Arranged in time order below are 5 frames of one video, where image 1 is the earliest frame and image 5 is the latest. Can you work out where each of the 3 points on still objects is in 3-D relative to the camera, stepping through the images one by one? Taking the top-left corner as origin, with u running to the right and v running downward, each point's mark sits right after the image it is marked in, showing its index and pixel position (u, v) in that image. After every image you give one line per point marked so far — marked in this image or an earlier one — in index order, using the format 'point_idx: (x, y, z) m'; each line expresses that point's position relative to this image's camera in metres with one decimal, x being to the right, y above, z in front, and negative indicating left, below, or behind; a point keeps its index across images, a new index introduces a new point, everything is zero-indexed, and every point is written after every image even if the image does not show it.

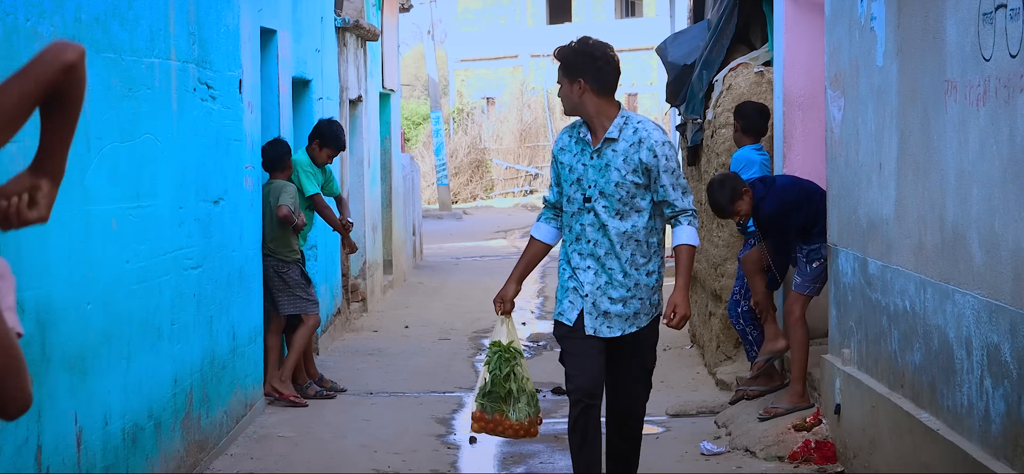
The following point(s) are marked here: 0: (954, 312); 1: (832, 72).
0: (+1.7, -0.3, +4.1) m
1: (+1.6, +0.8, +5.6) m
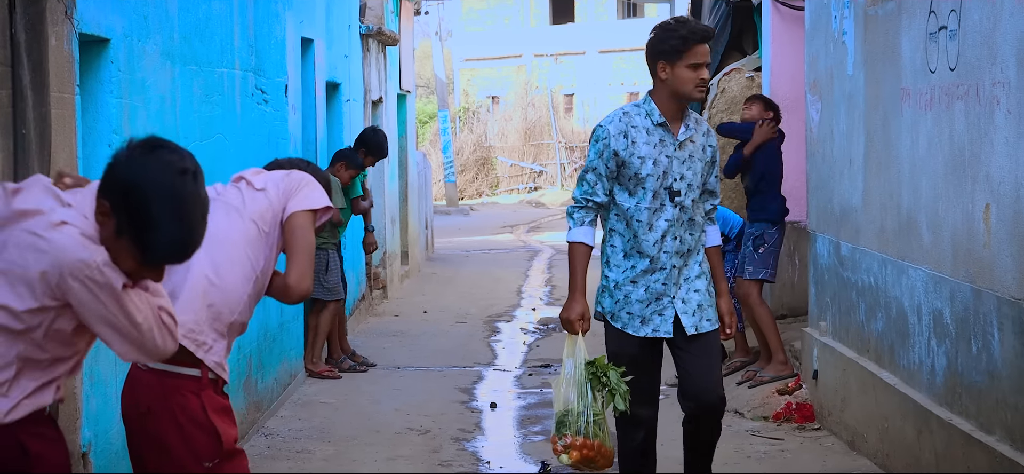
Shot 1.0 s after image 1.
0: (+1.8, -0.2, +4.9) m
1: (+1.7, +0.9, +6.4) m
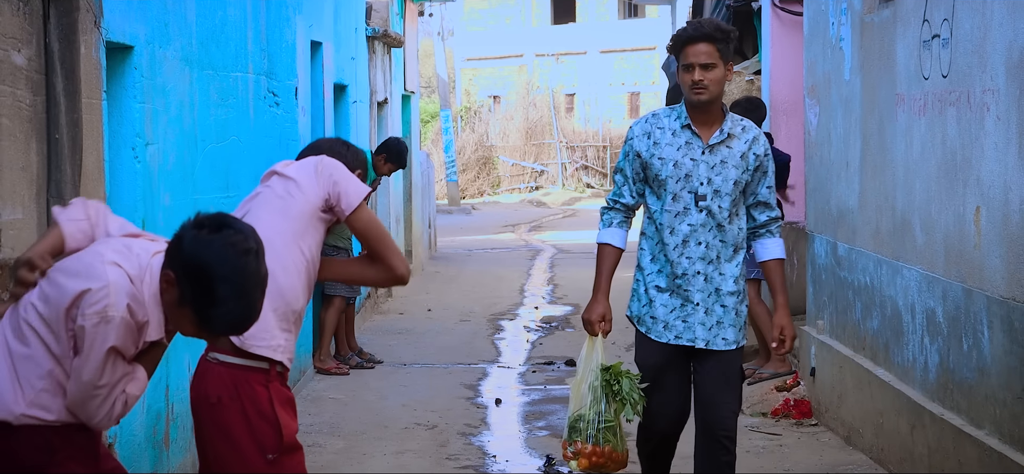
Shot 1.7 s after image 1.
0: (+1.8, -0.2, +5.0) m
1: (+1.8, +0.9, +6.5) m
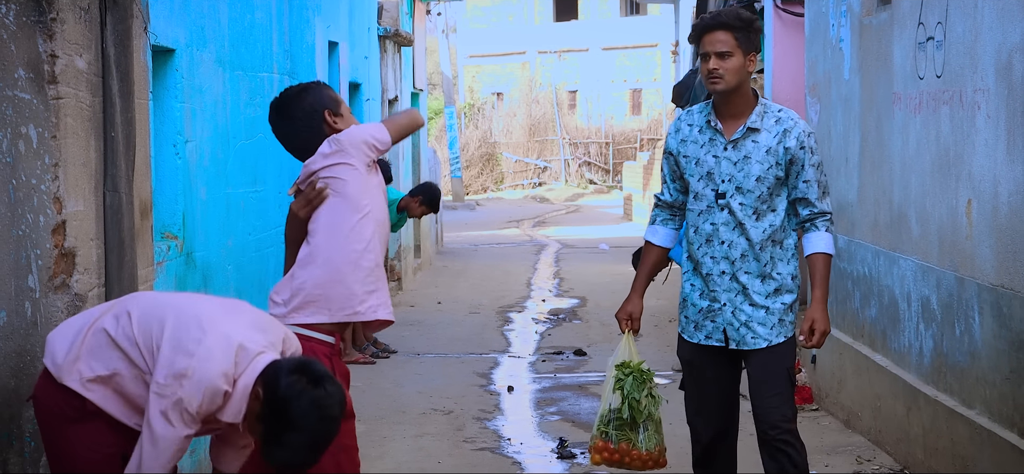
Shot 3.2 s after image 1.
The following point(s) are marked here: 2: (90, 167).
0: (+1.9, -0.2, +5.3) m
1: (+1.8, +1.0, +6.8) m
2: (-1.4, +0.2, +3.6) m
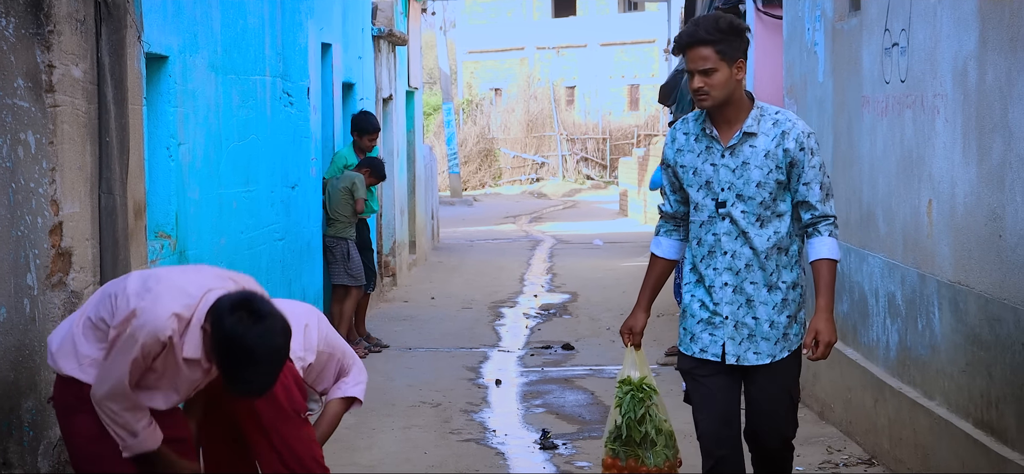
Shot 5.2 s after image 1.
0: (+1.8, -0.2, +5.5) m
1: (+1.7, +1.0, +7.0) m
2: (-1.5, +0.2, +3.8) m
